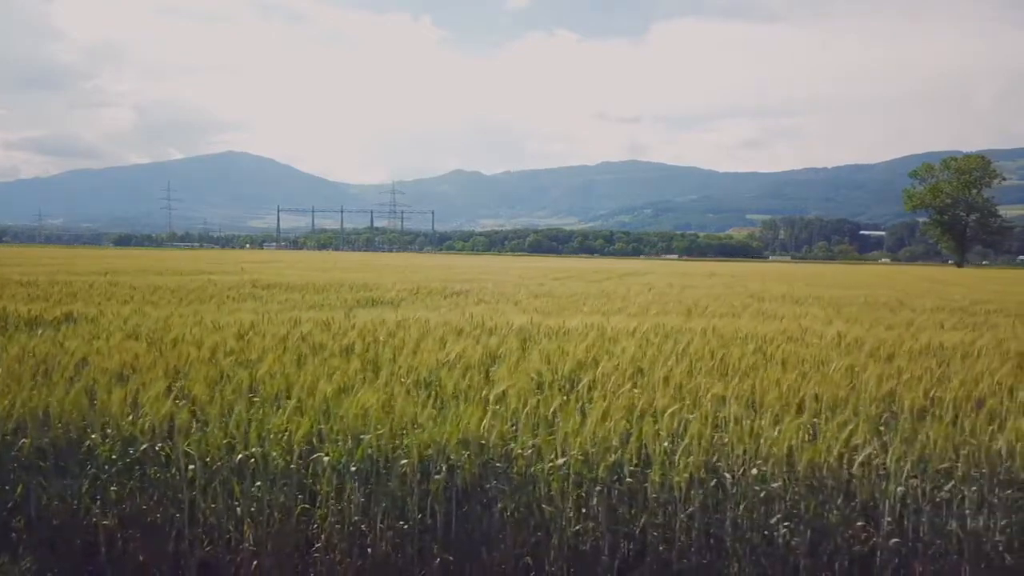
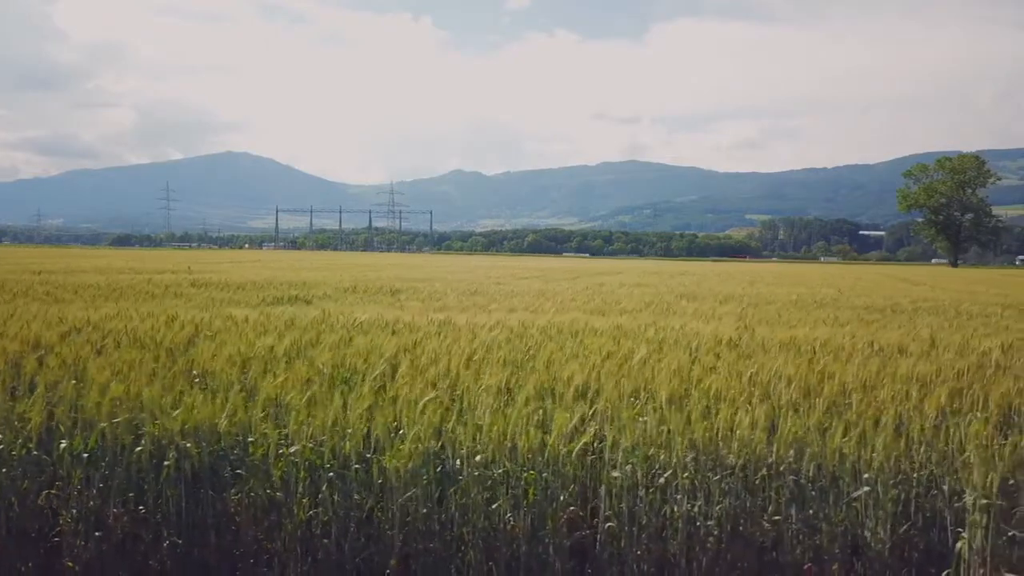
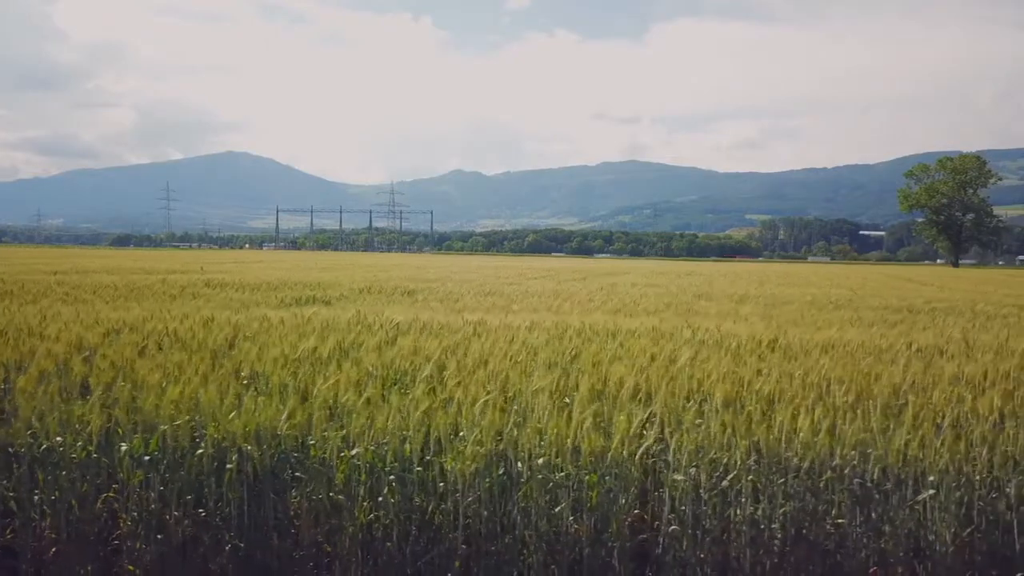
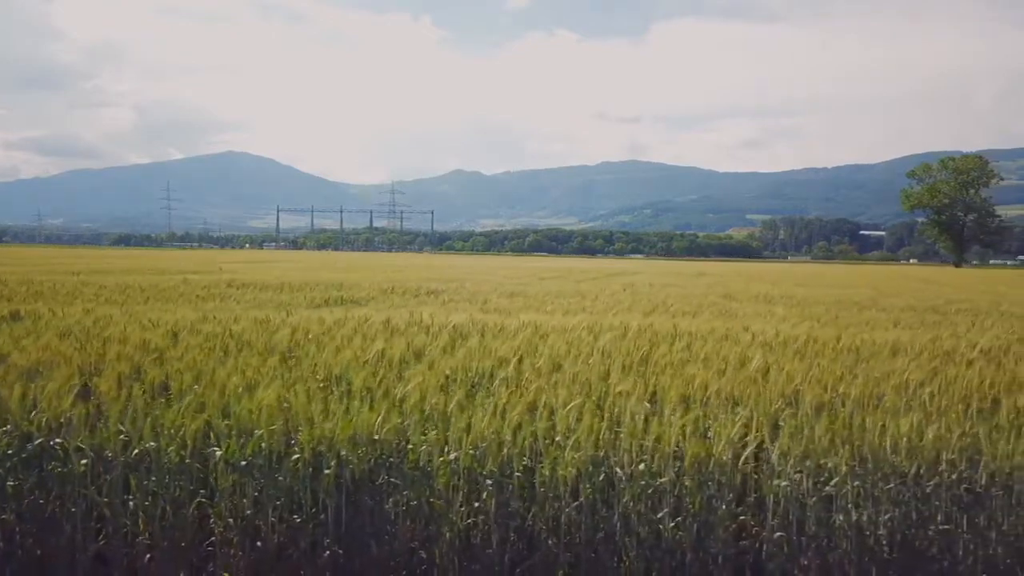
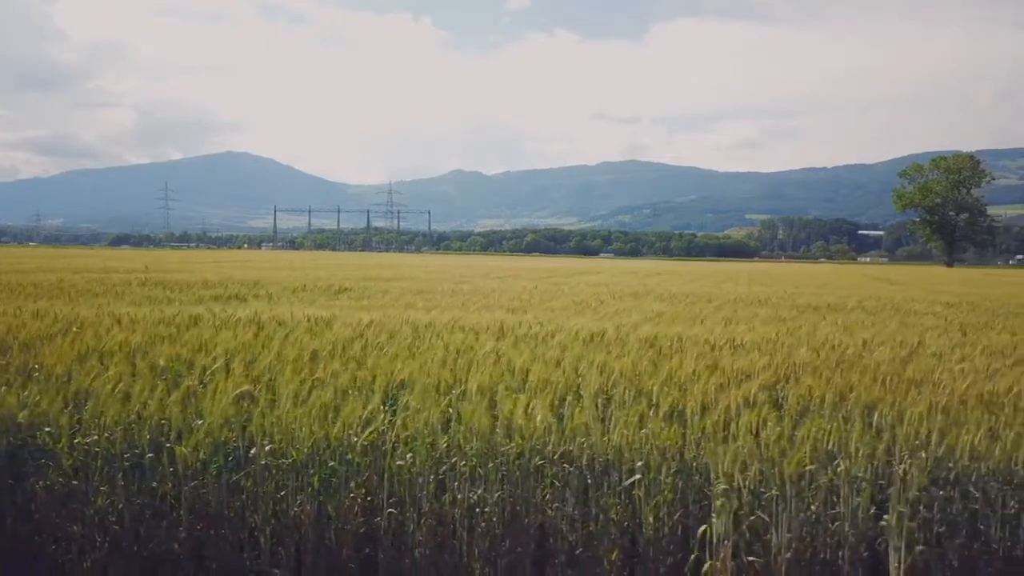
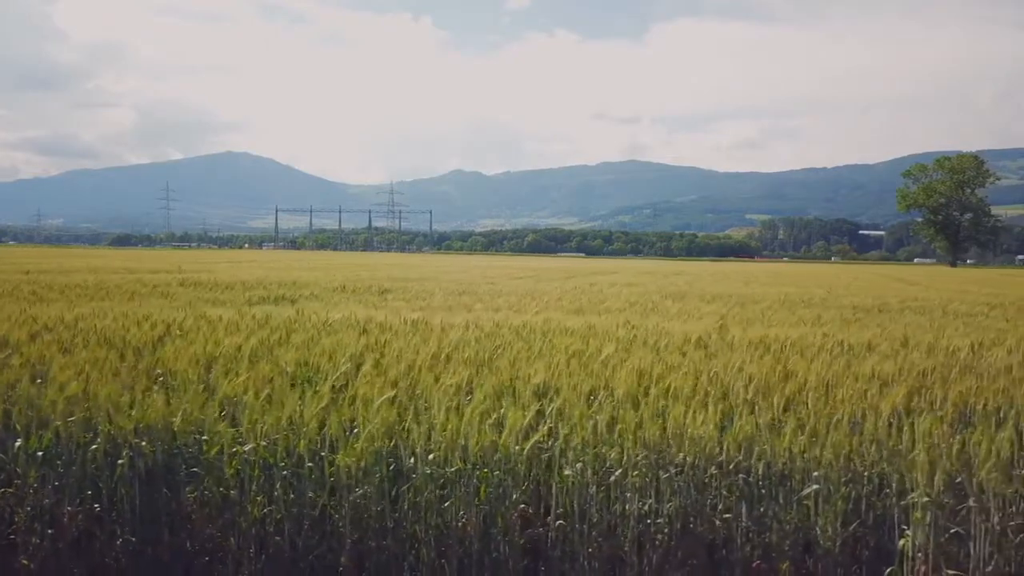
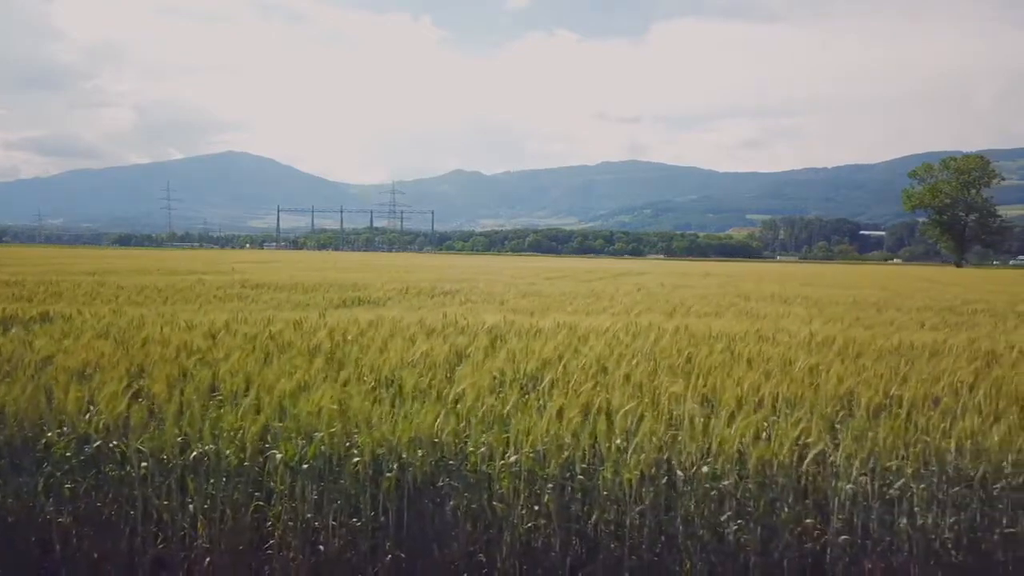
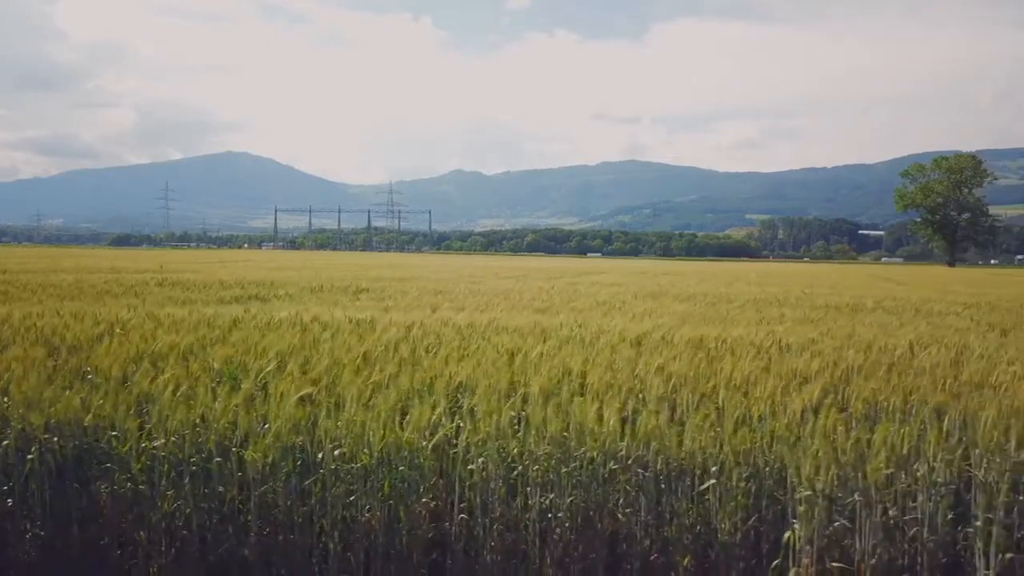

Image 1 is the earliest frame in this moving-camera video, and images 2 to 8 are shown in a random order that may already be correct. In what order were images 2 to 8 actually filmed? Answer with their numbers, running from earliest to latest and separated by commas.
7, 4, 3, 2, 6, 8, 5
